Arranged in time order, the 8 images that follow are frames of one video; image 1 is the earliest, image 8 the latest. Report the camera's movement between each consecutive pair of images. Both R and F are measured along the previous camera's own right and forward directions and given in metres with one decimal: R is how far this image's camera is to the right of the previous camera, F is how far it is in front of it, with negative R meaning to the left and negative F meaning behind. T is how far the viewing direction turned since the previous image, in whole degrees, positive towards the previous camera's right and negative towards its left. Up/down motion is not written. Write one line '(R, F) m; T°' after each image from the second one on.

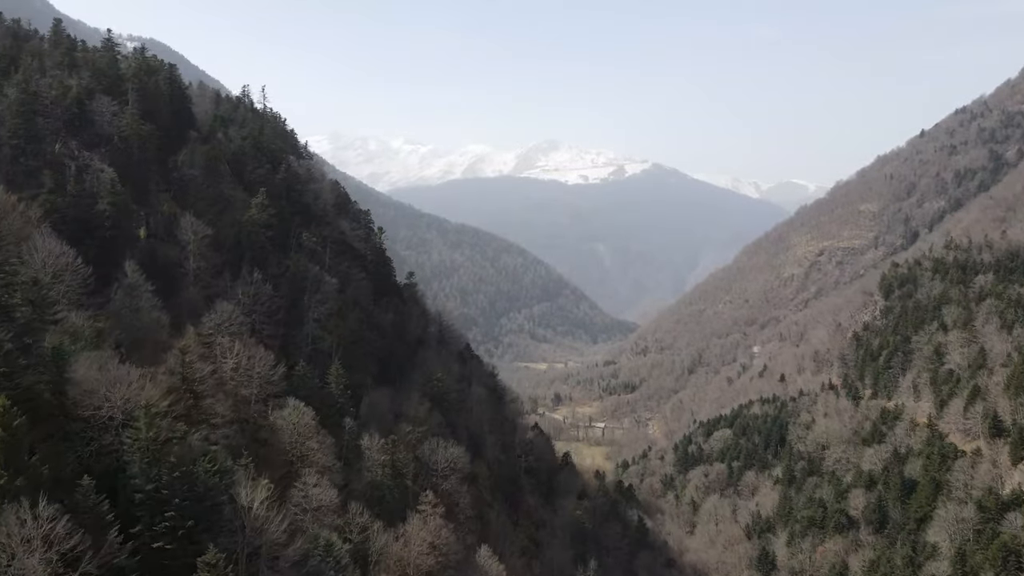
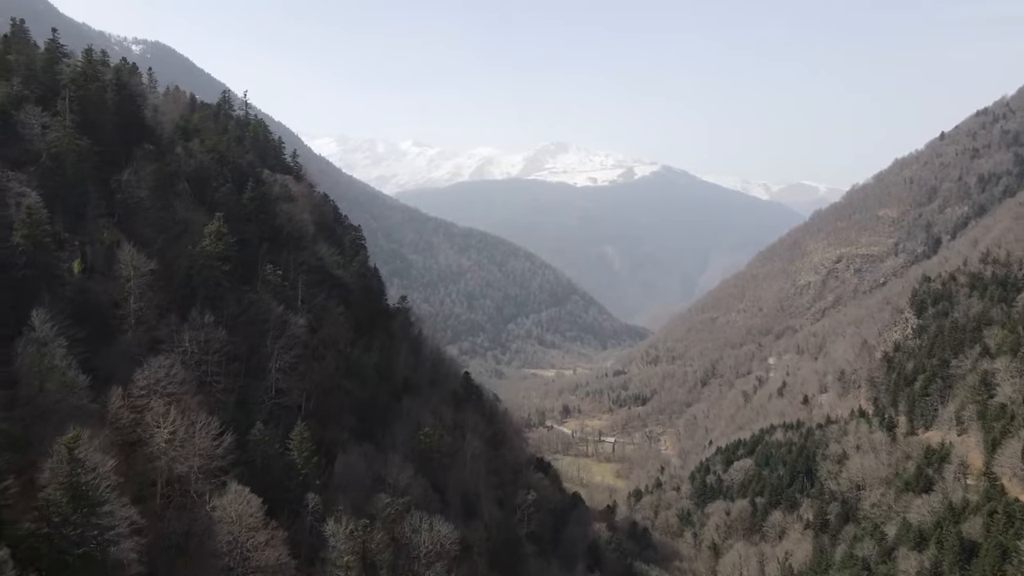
(+0.4, +4.6) m; -1°
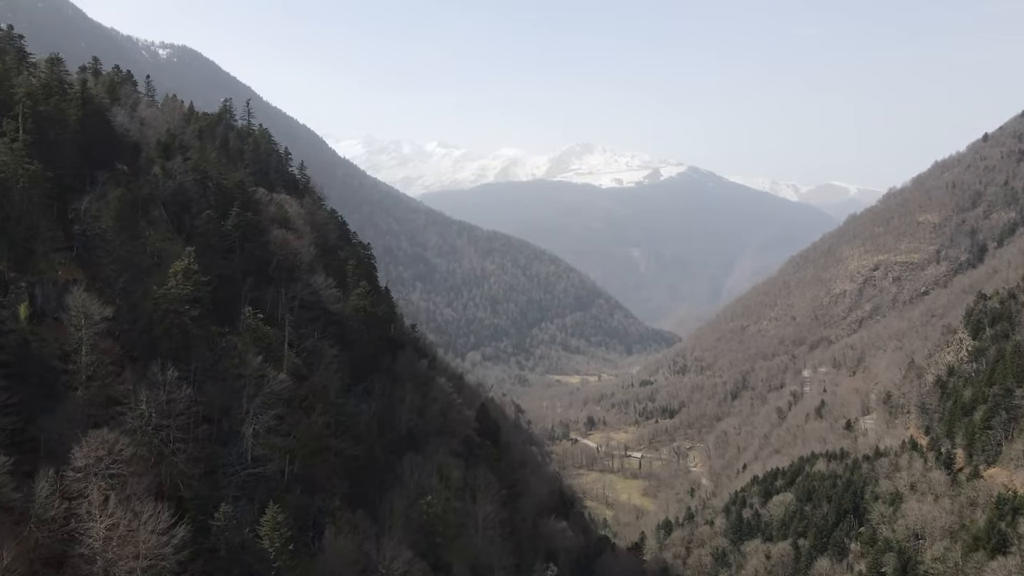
(+0.3, +3.9) m; -2°
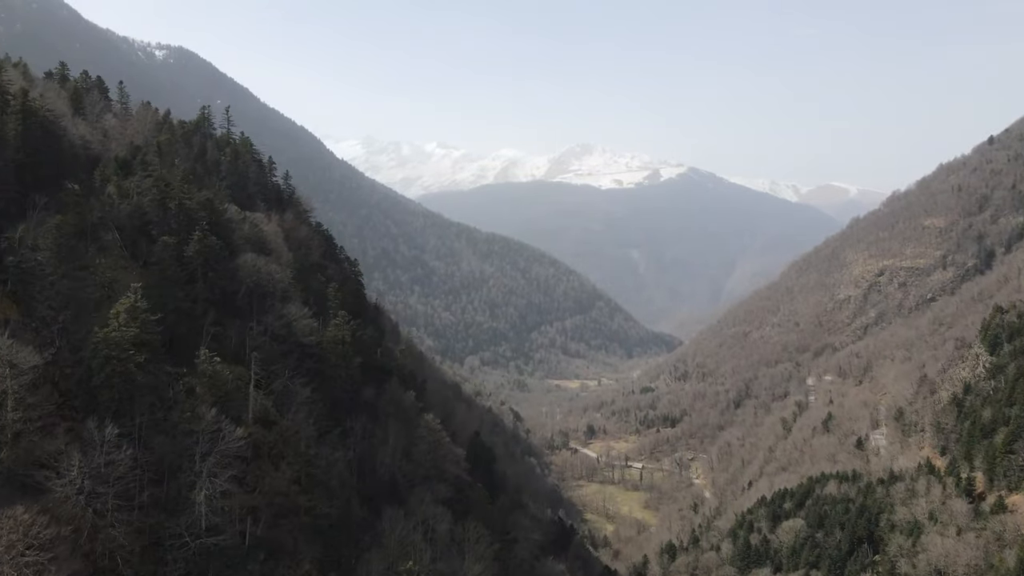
(+0.3, +2.7) m; 0°
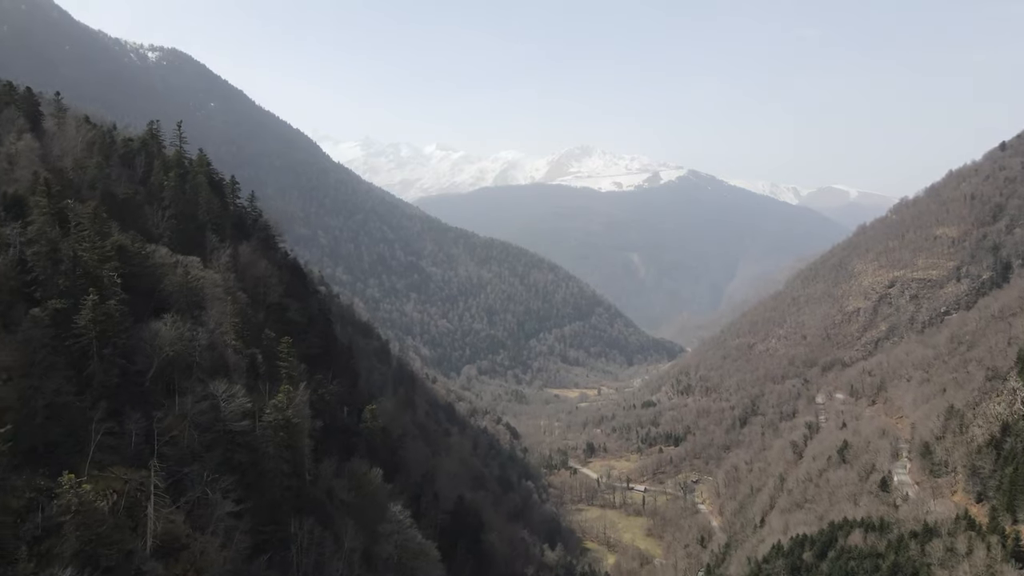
(+0.5, +5.5) m; 0°
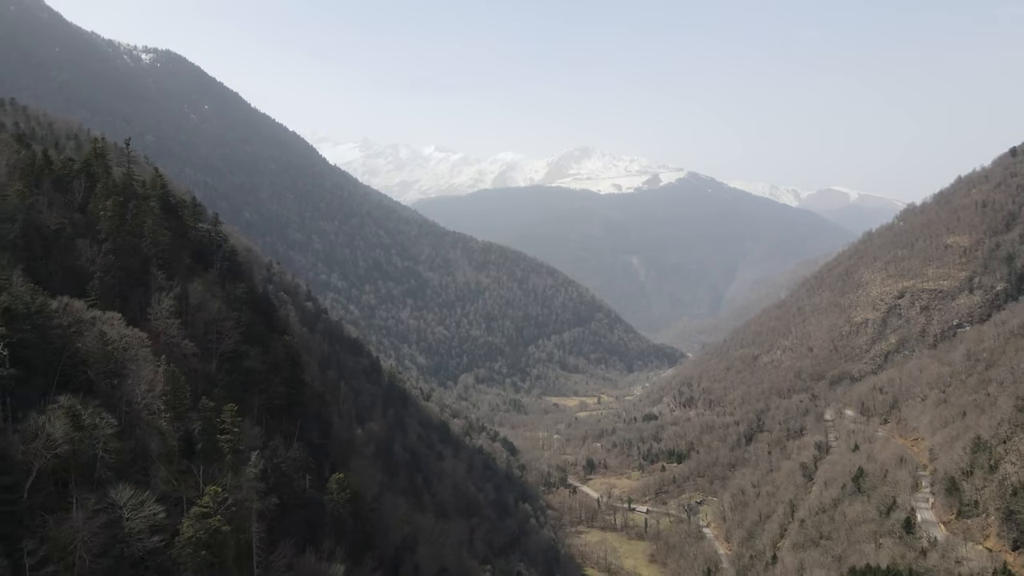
(+0.4, +4.6) m; 0°
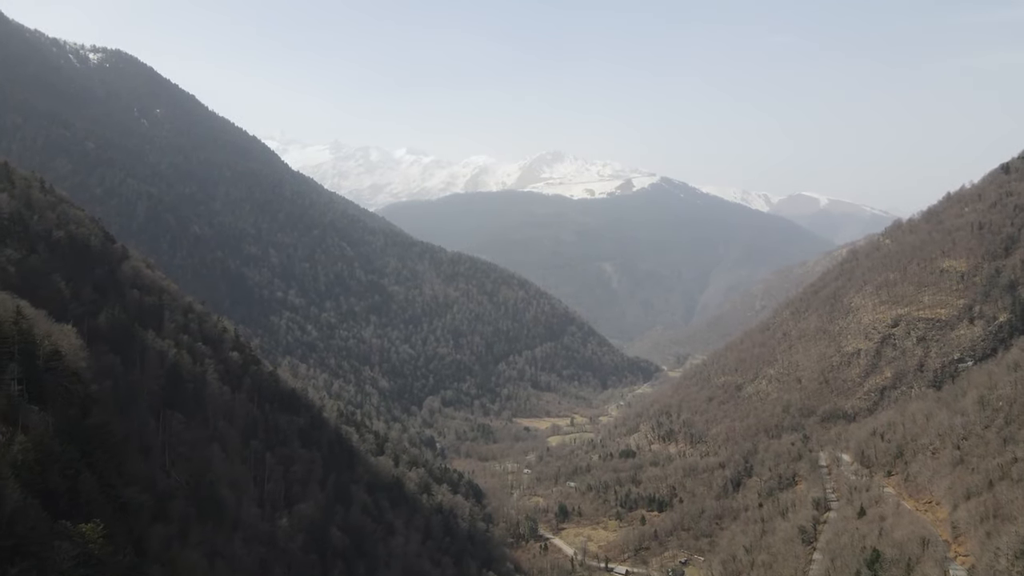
(+1.6, +12.7) m; +2°
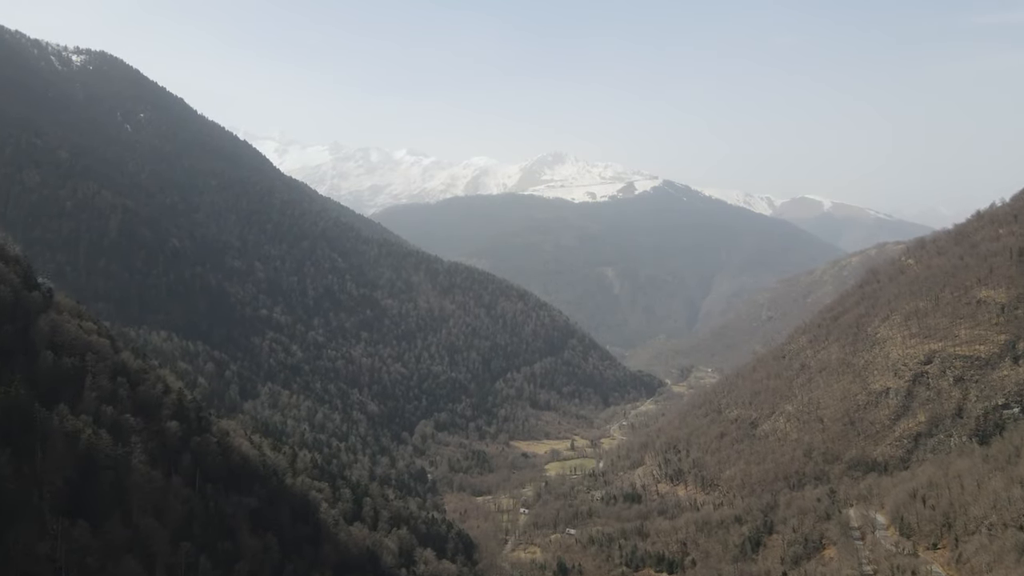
(+1.2, +12.0) m; 0°
